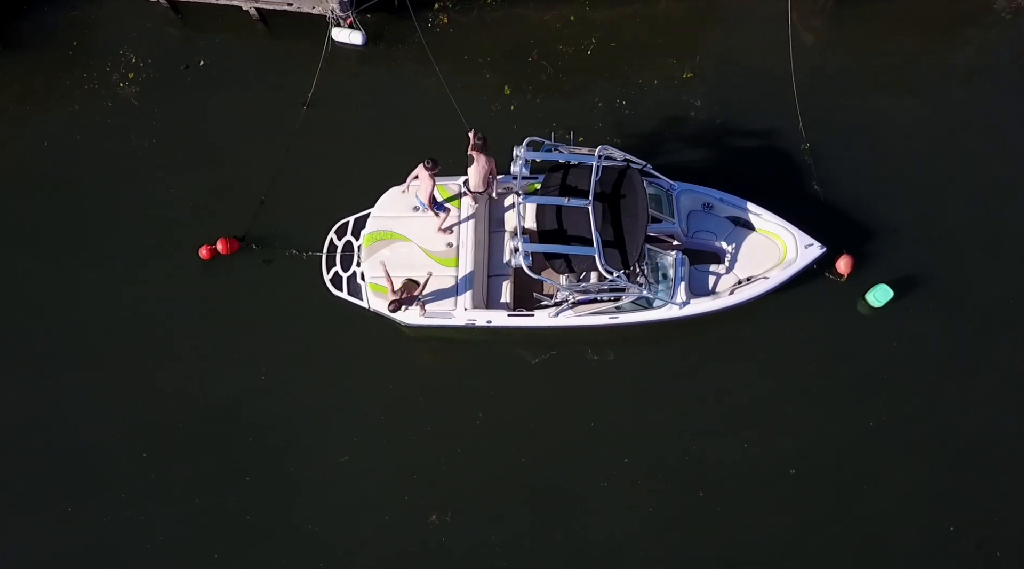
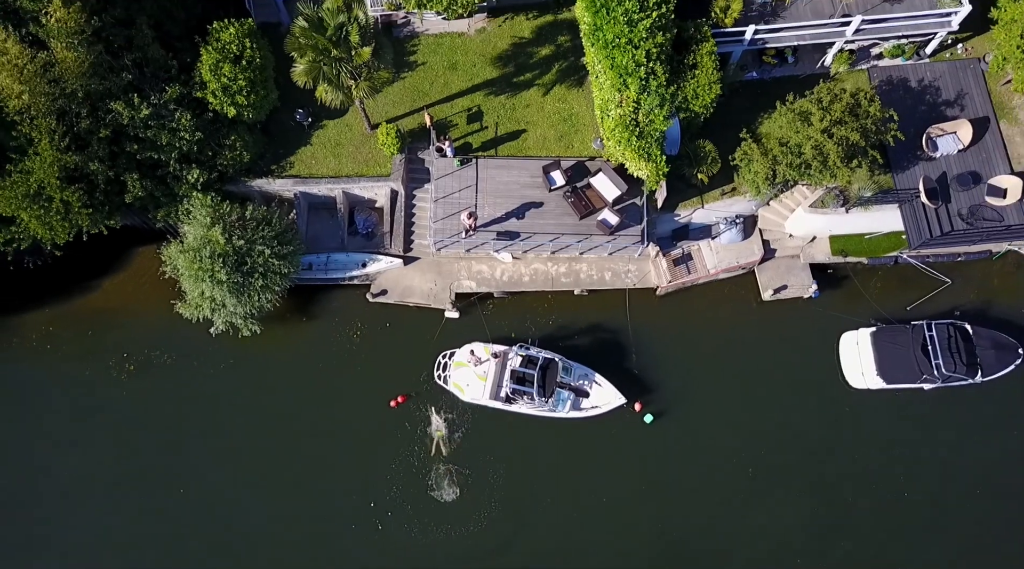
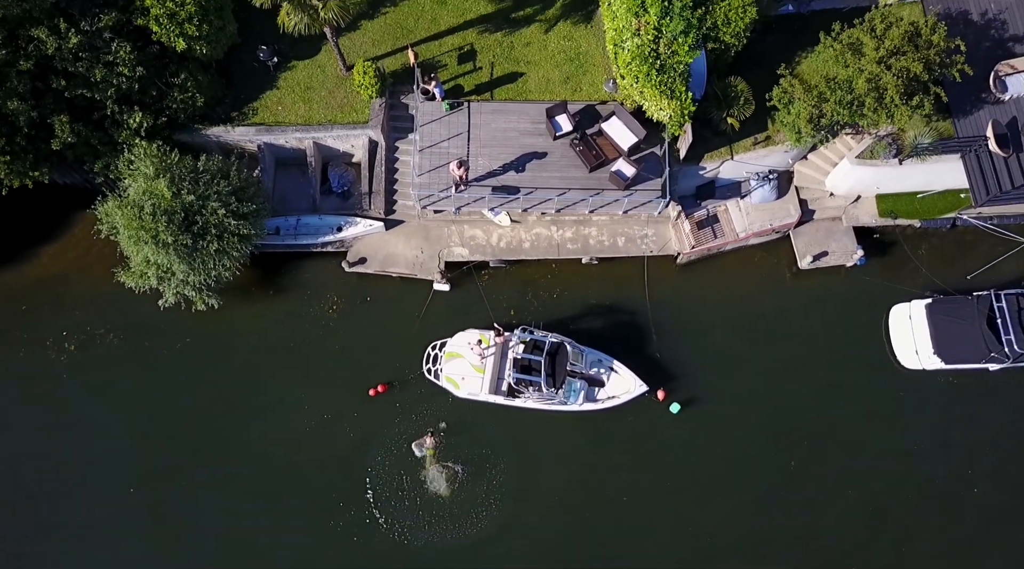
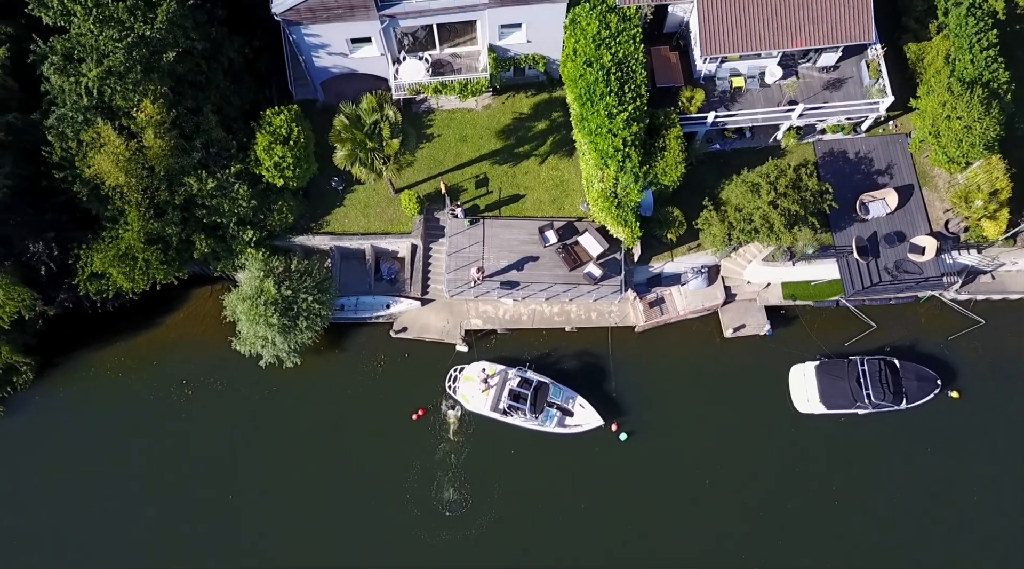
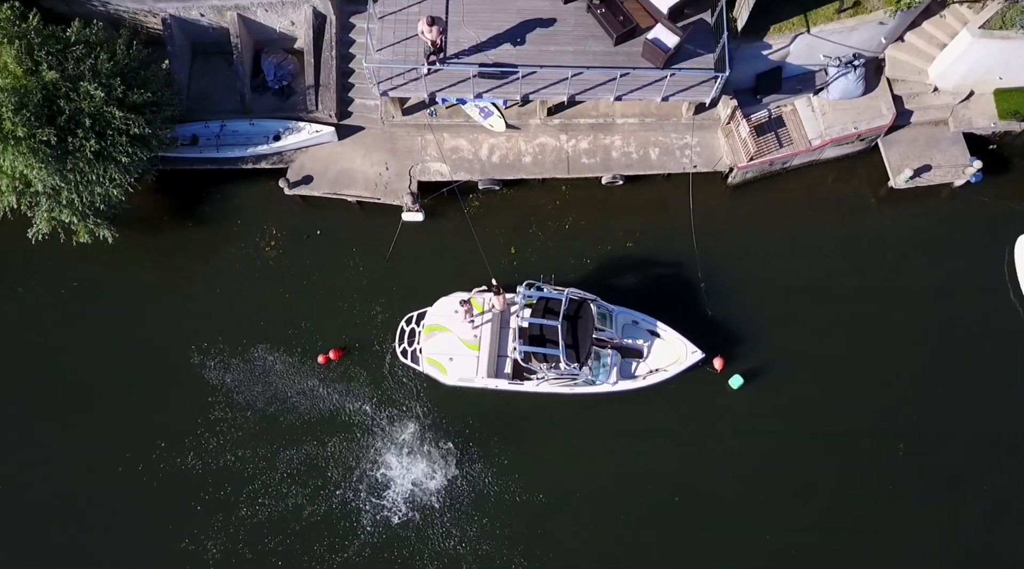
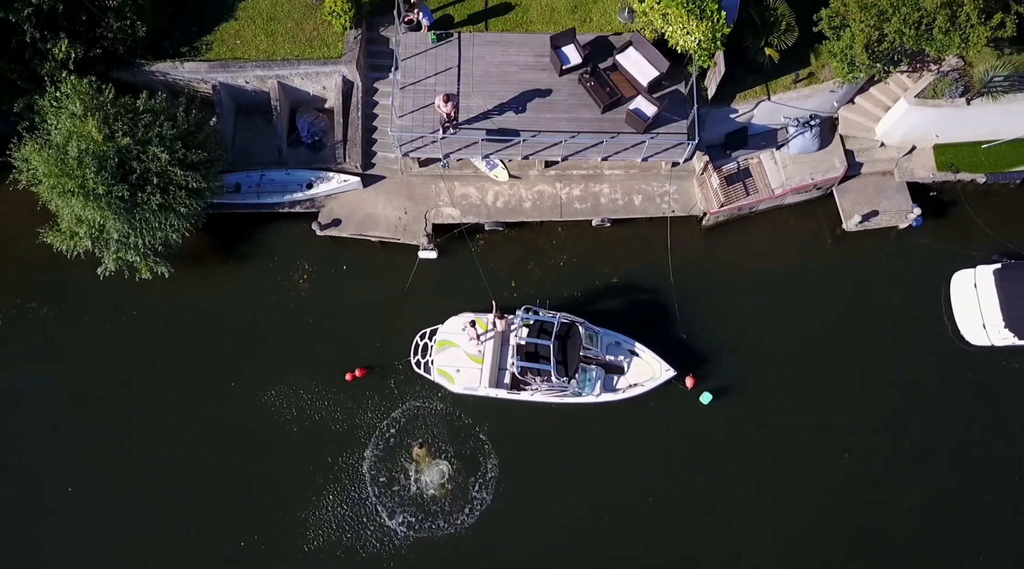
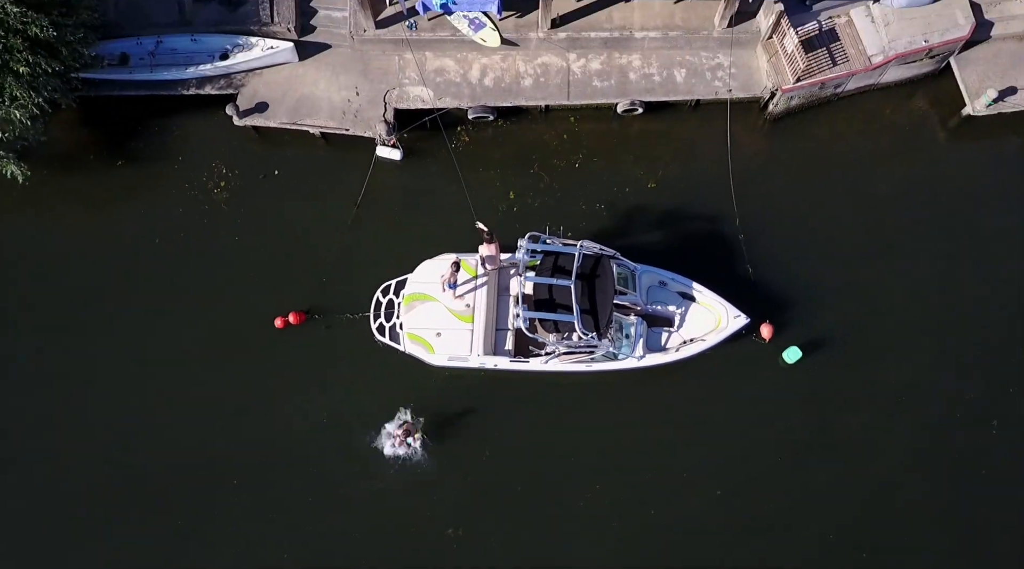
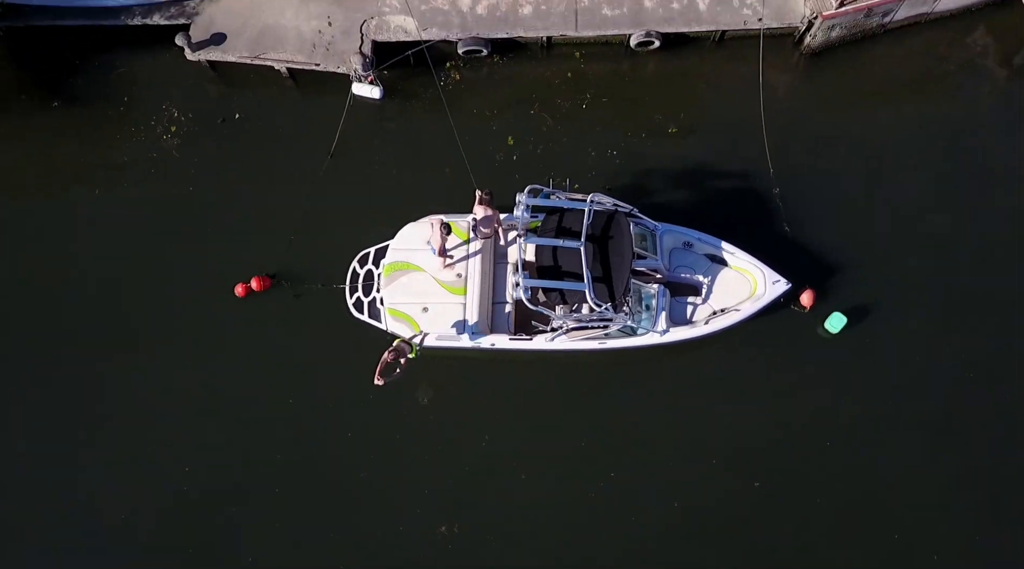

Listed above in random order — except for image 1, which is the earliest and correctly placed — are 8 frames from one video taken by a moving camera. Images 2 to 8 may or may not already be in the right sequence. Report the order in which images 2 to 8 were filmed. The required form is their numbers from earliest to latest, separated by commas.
8, 7, 5, 6, 3, 2, 4
